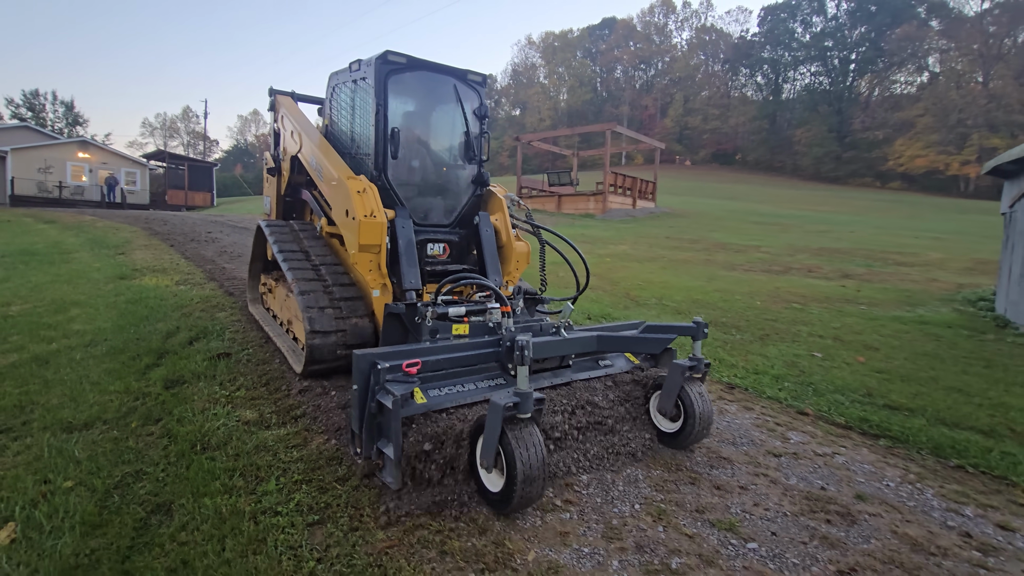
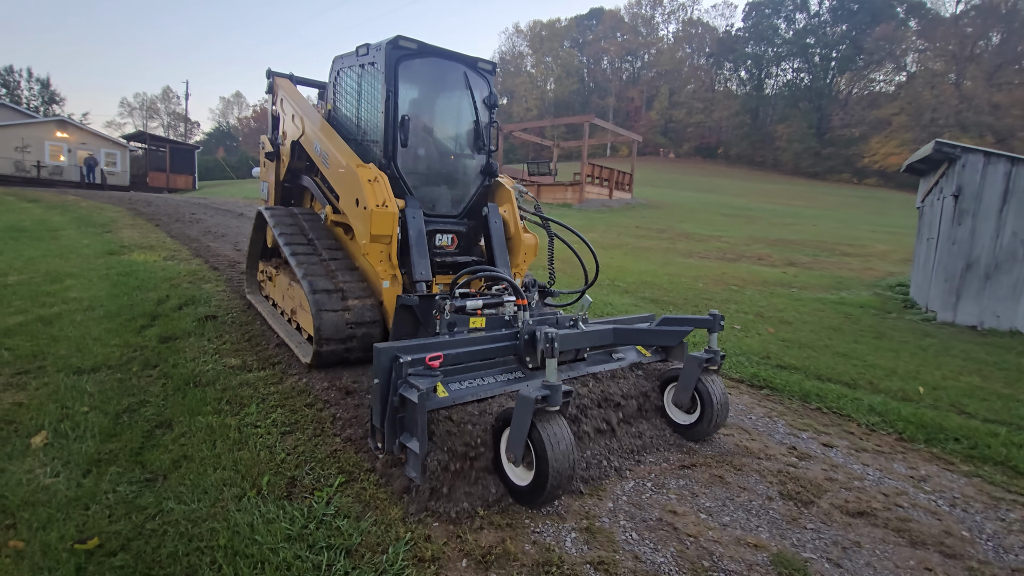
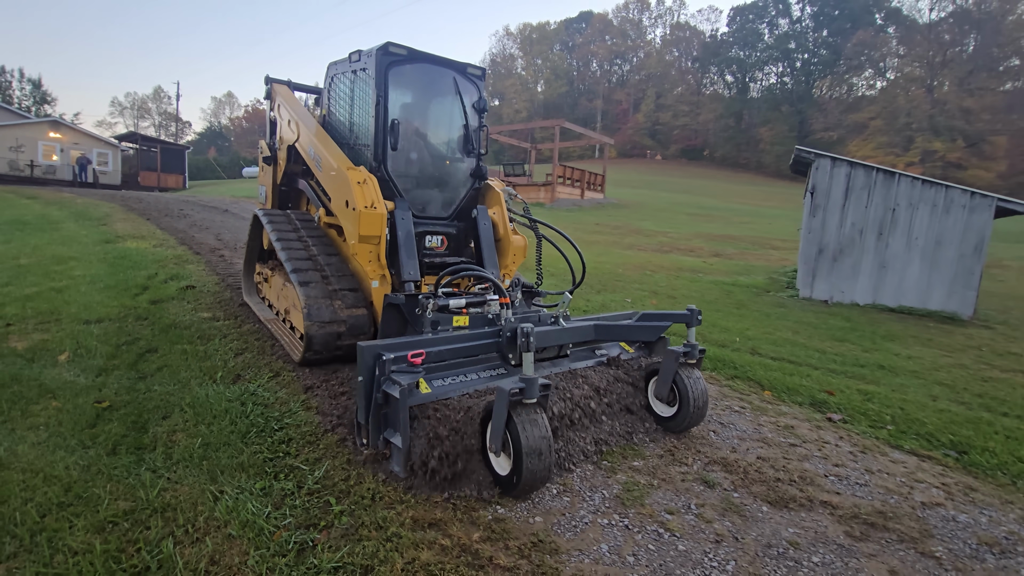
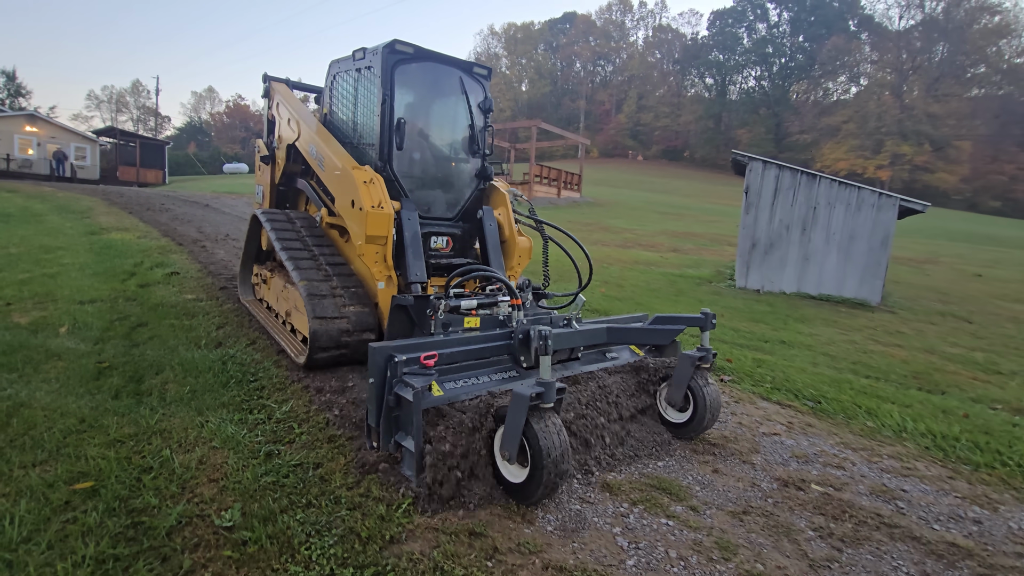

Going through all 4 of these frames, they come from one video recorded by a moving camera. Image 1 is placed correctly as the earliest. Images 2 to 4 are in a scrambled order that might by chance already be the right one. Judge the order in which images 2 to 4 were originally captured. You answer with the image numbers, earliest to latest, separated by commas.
2, 3, 4
